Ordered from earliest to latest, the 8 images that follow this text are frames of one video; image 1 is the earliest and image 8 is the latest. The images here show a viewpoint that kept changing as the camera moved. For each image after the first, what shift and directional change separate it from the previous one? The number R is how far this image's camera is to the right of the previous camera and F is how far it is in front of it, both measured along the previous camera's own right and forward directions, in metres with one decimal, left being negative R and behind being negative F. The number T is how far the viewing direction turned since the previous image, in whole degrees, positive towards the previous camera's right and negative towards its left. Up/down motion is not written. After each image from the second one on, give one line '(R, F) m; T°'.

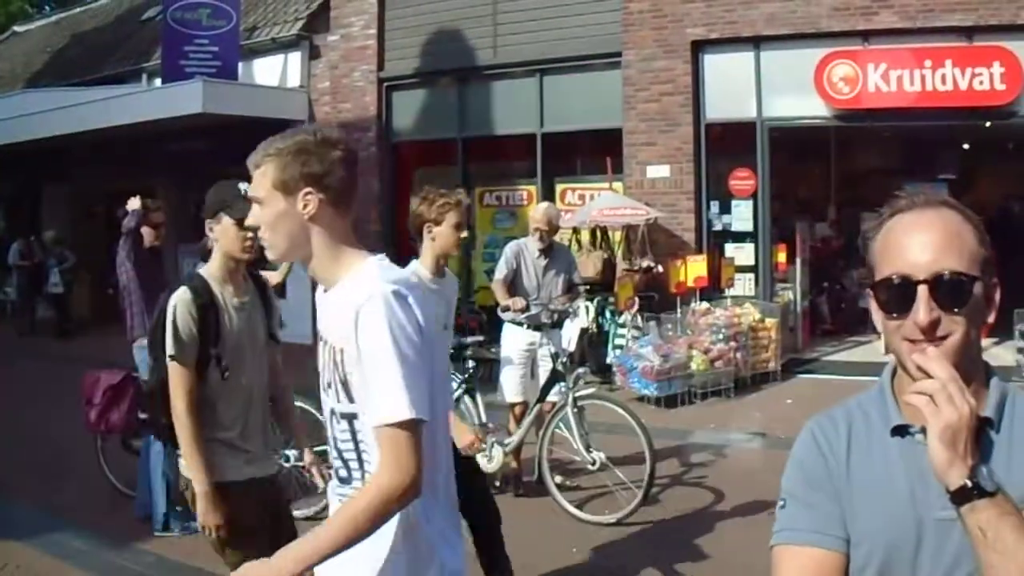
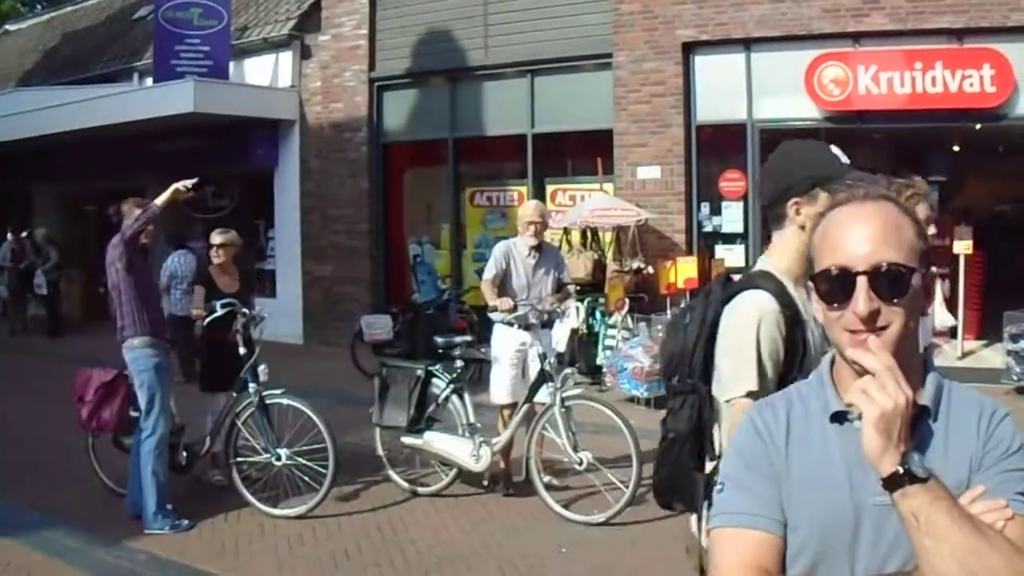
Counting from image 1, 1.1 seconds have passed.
(0.0, 0.0) m; 0°
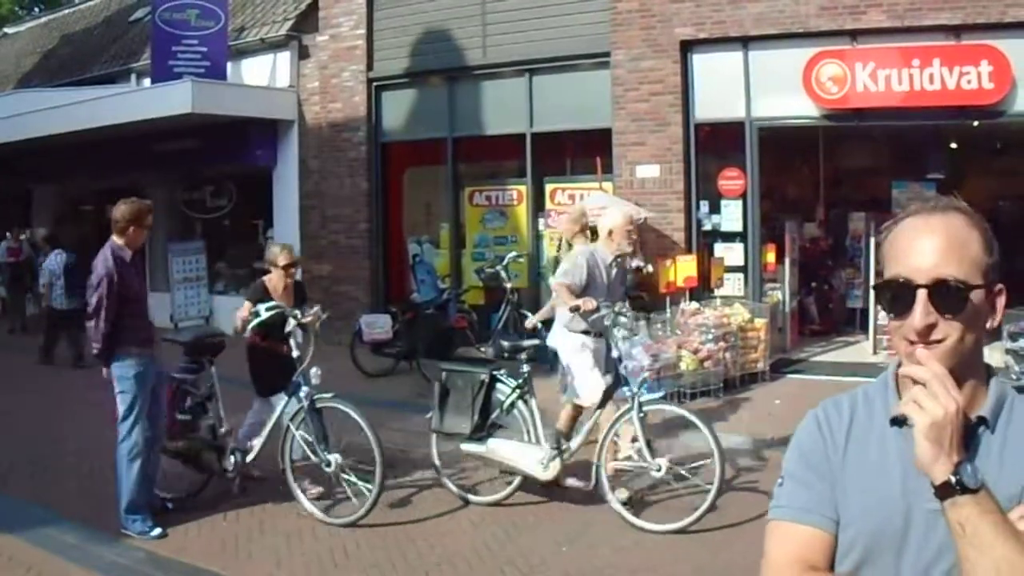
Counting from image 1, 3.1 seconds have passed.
(0.0, 0.0) m; 0°
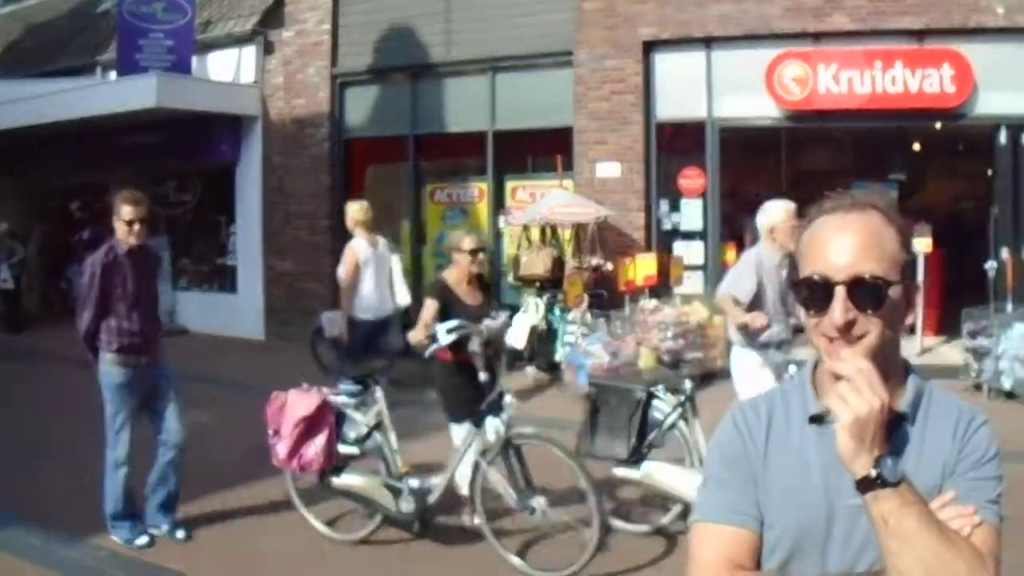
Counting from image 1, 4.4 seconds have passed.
(+0.1, 0.0) m; +1°
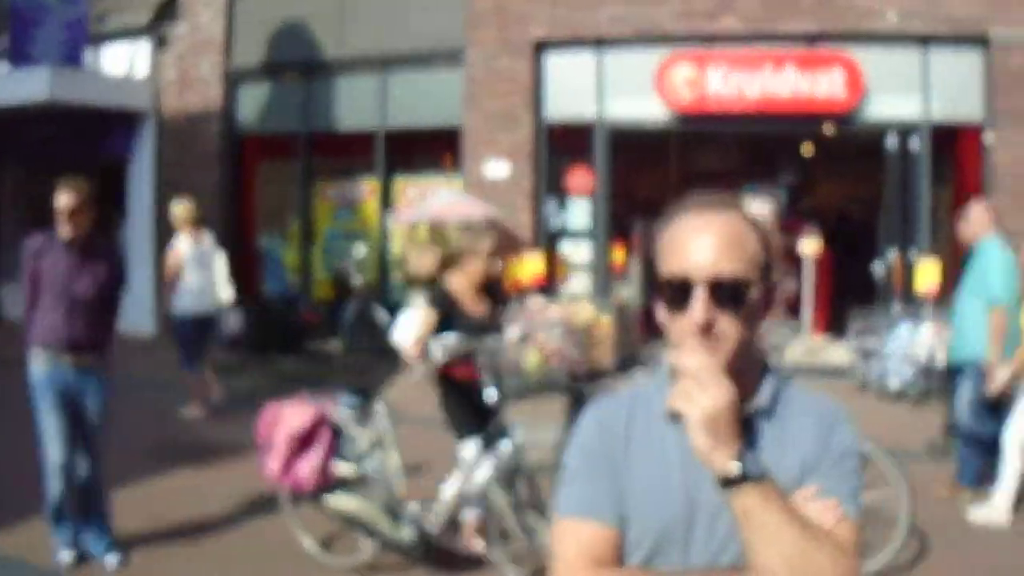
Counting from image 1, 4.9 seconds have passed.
(+0.3, -0.1) m; +4°
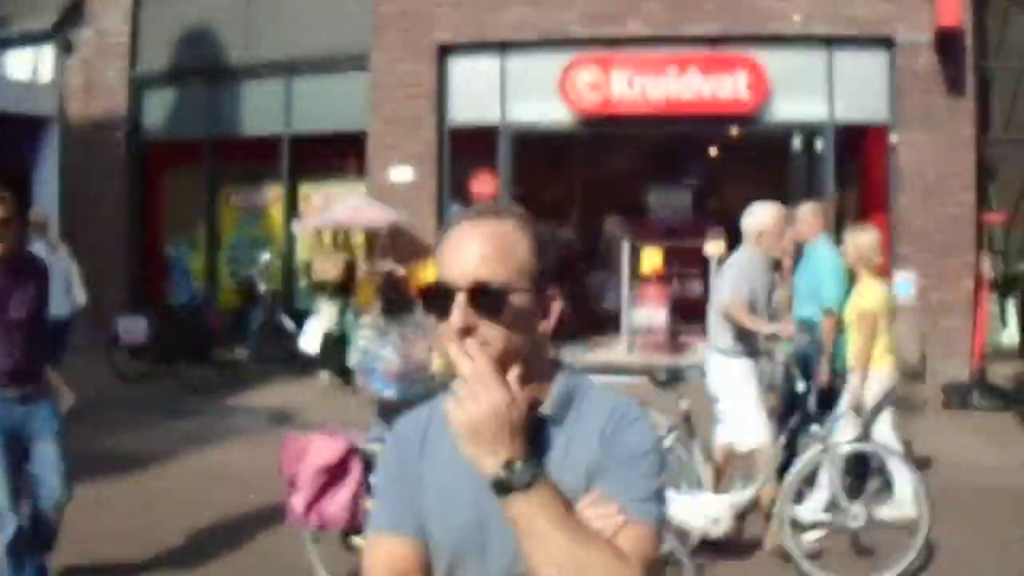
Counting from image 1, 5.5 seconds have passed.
(-0.8, -1.0) m; -4°
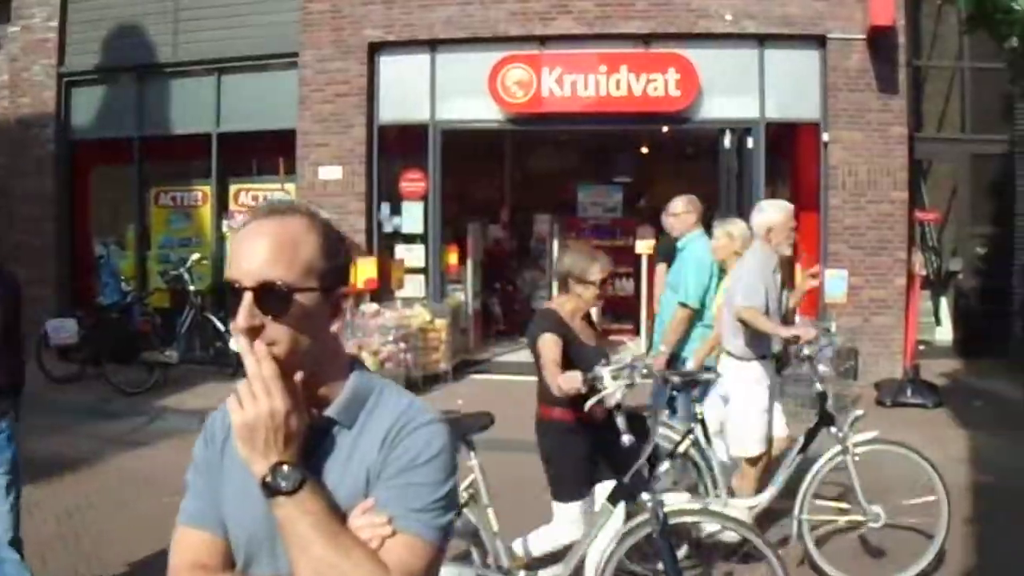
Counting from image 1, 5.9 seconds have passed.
(0.0, +0.3) m; +3°
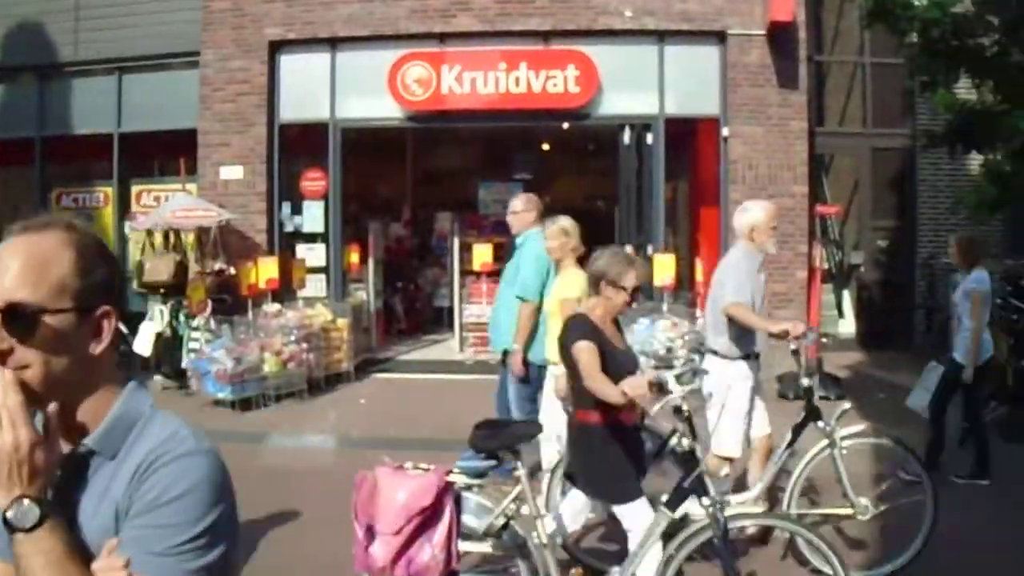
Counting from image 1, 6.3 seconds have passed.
(-0.2, +0.1) m; +5°
